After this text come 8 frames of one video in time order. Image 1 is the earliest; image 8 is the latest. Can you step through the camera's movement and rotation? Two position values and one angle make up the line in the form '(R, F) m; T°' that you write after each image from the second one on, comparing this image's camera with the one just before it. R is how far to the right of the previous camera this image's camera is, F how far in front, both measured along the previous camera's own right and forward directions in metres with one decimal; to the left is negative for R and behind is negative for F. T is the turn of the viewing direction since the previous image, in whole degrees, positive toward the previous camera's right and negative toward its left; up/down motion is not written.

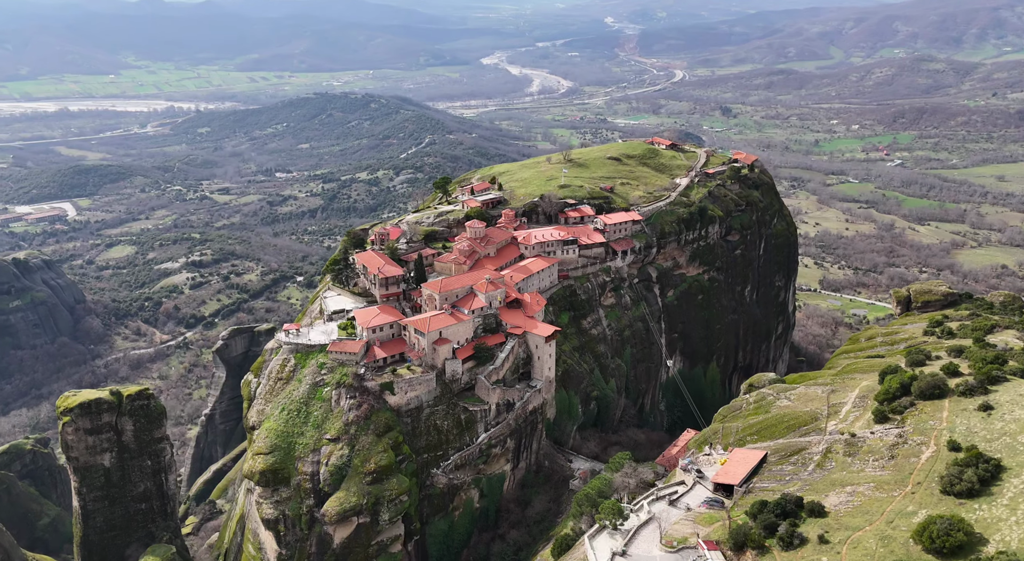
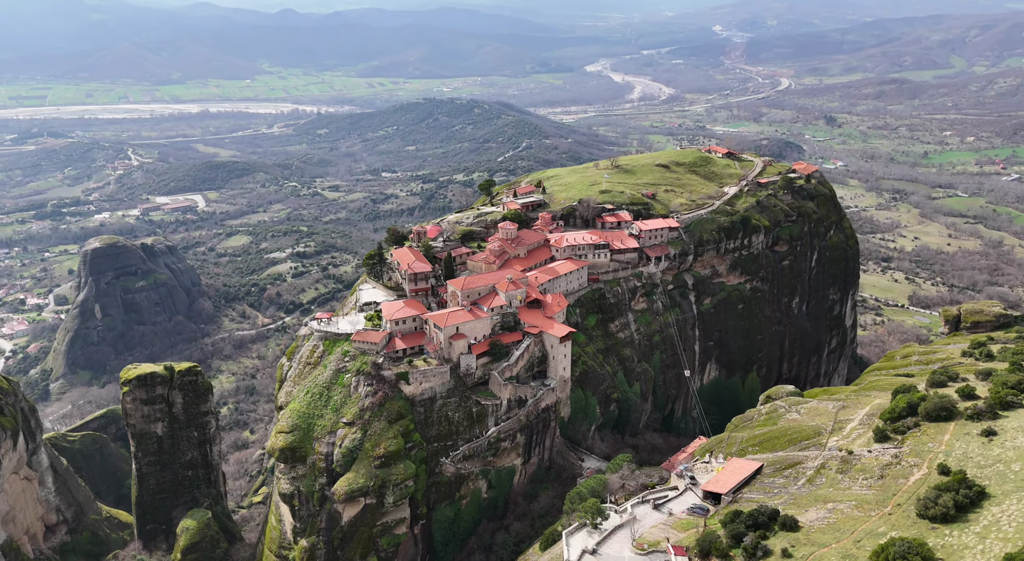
(+10.3, -2.3) m; -9°
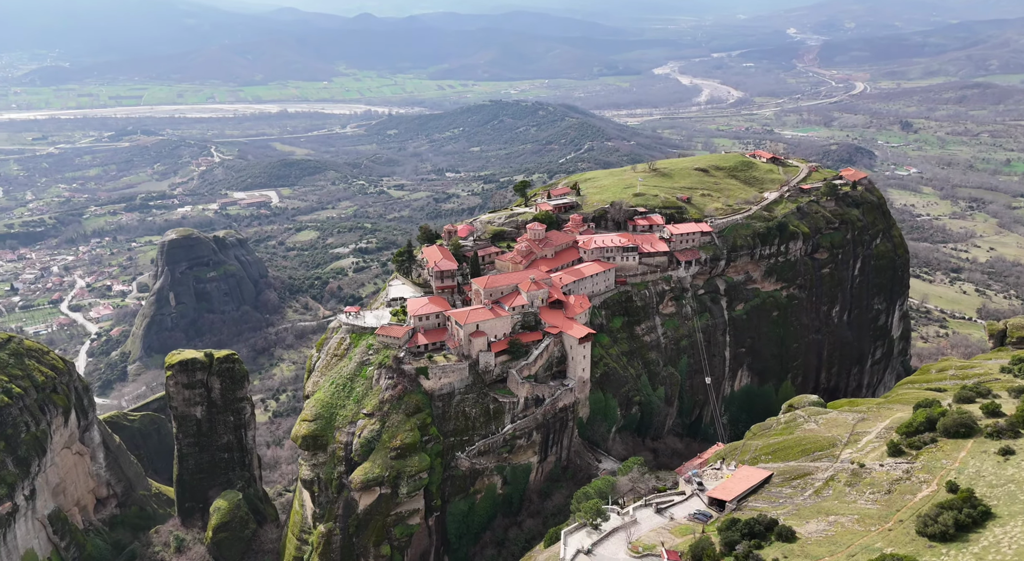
(+5.4, -0.9) m; -5°
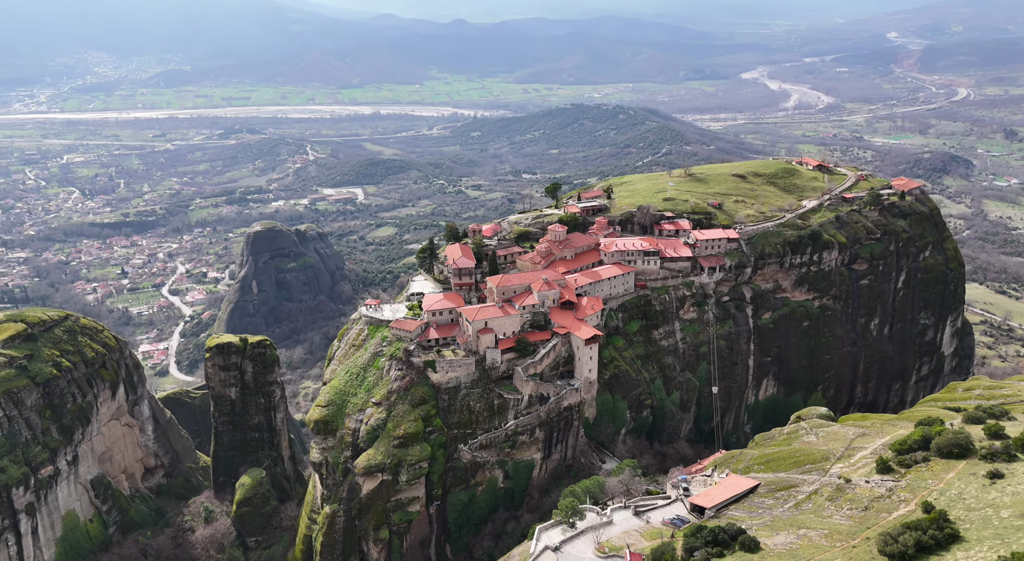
(+9.2, -1.1) m; -7°
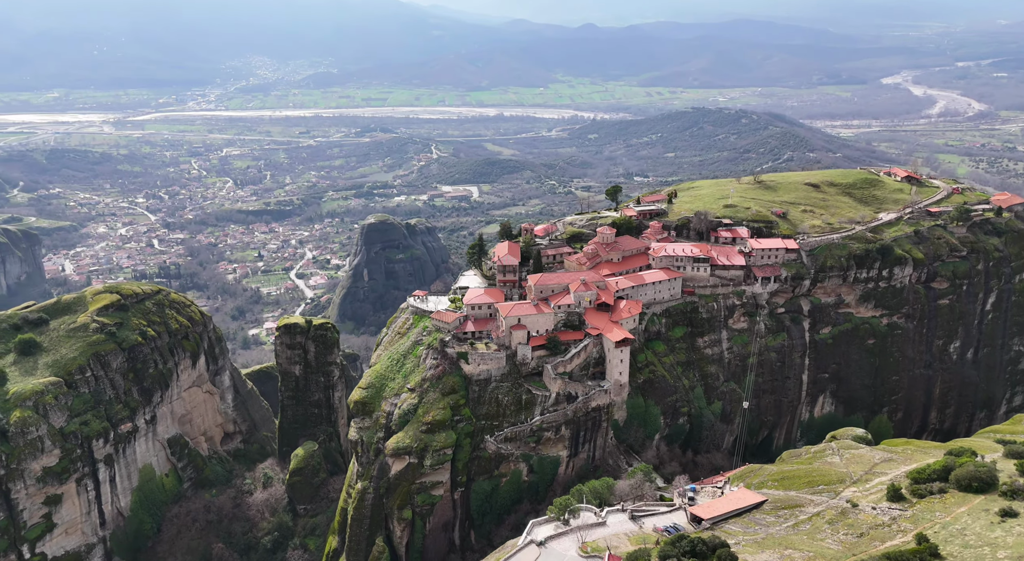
(+10.5, -0.7) m; -10°
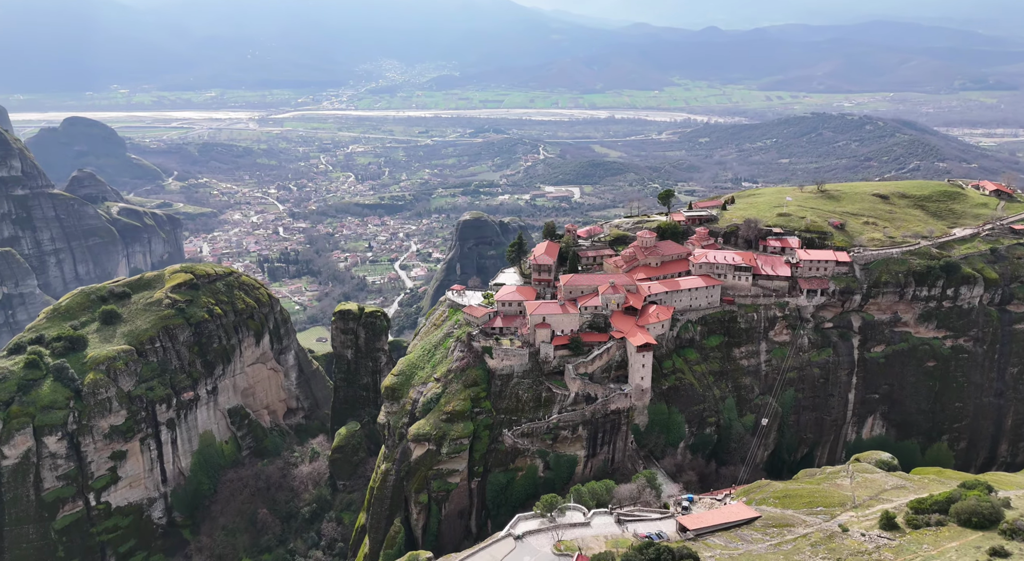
(+10.7, -0.7) m; -10°
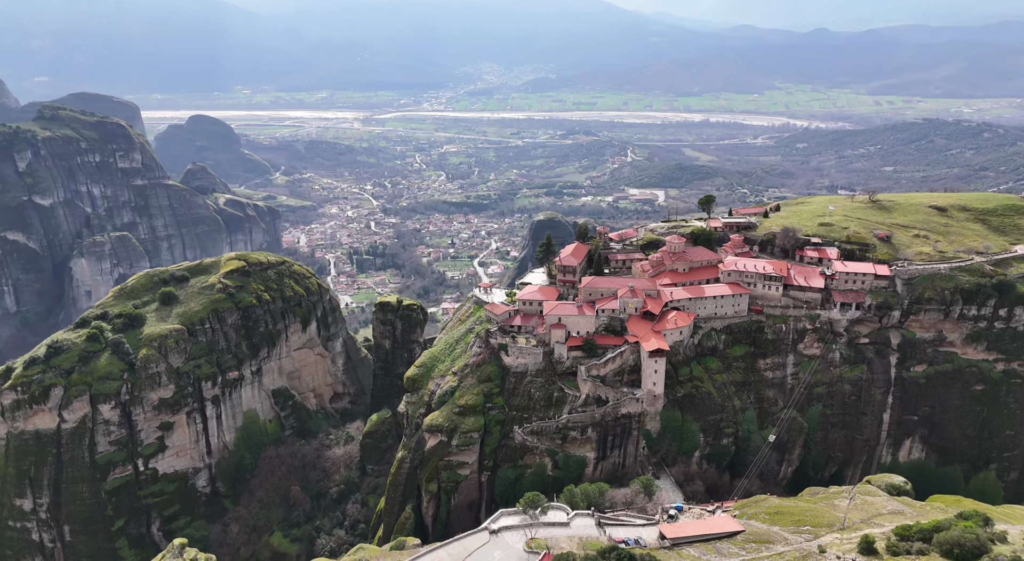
(+9.6, -0.5) m; -8°
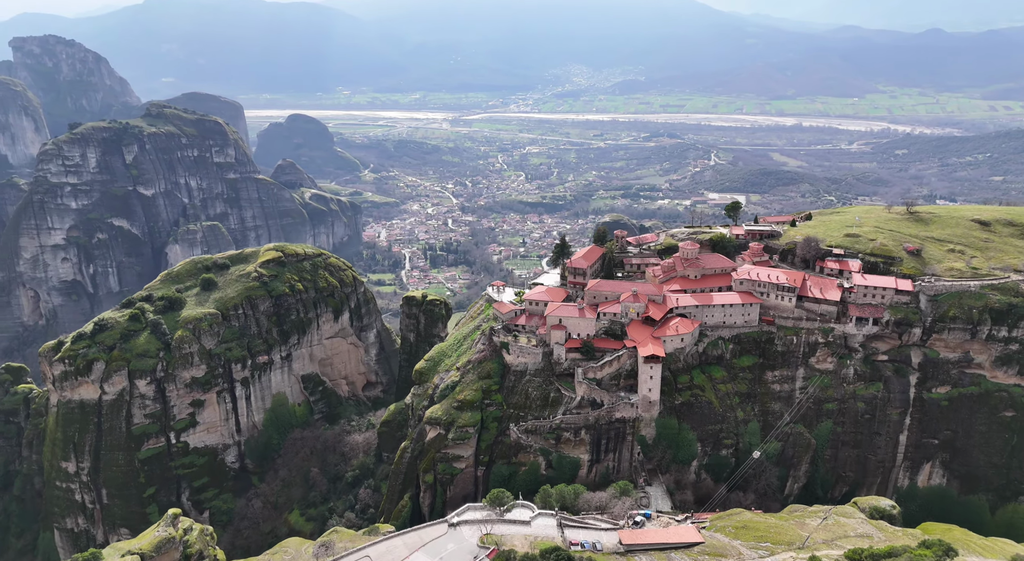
(+11.0, -0.2) m; -8°
